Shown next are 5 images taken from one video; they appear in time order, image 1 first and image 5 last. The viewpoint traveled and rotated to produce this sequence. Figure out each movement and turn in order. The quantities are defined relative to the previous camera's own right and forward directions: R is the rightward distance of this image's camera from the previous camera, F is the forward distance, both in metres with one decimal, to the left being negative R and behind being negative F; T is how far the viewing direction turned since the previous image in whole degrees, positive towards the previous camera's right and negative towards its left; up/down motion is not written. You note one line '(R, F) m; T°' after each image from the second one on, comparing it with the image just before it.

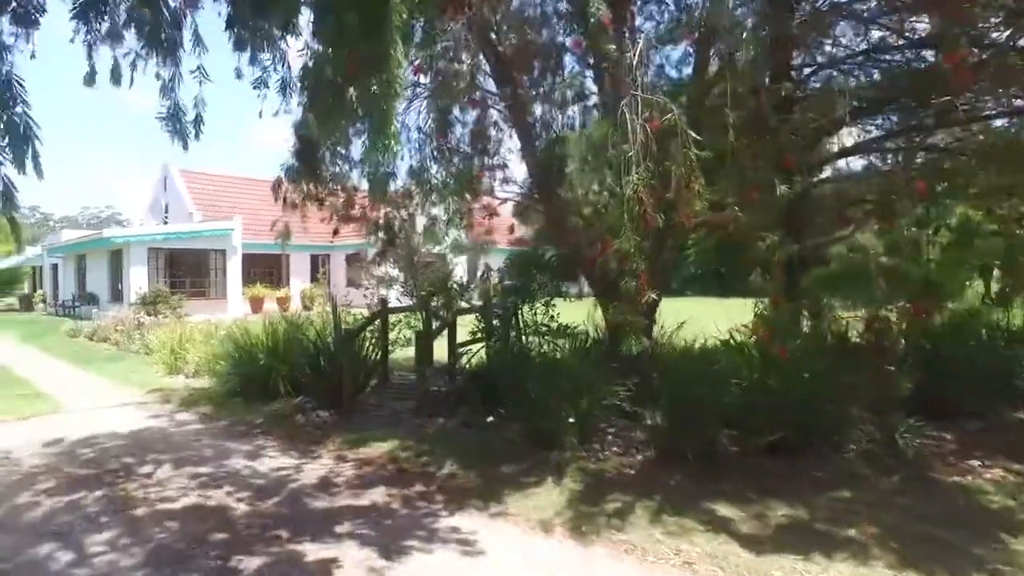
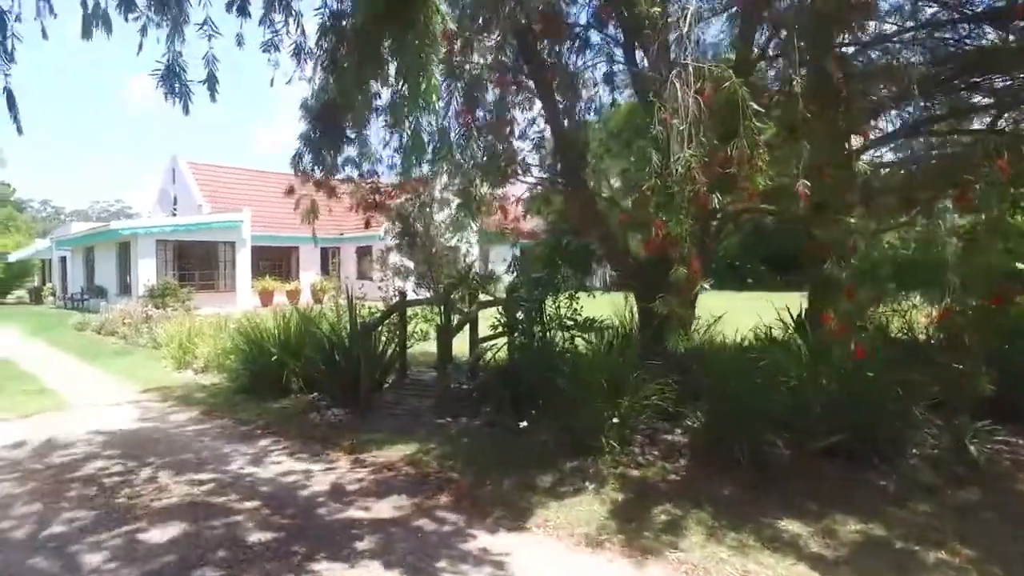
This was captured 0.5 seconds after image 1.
(-0.2, +0.5) m; -1°
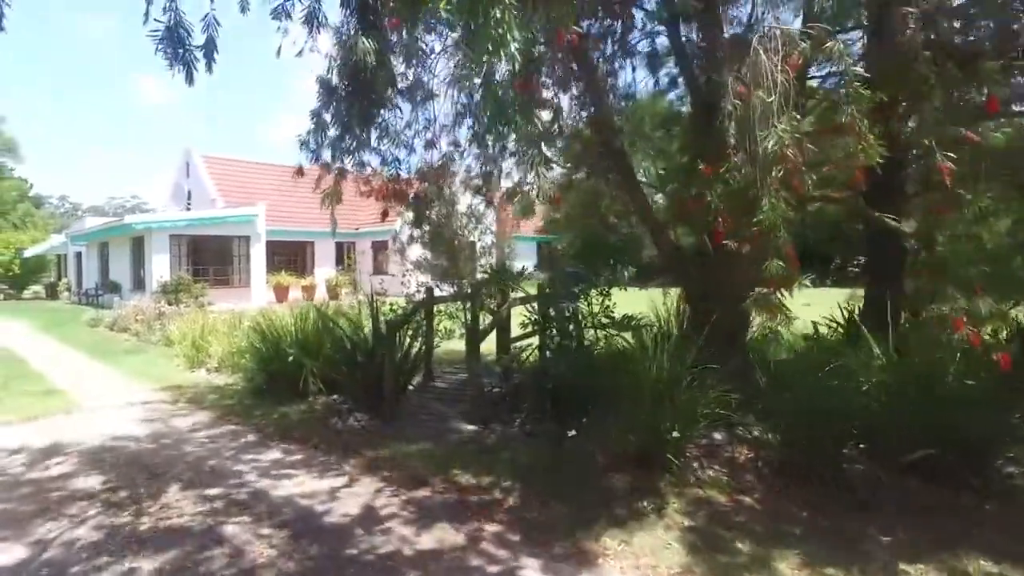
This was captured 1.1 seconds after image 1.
(-0.3, +0.6) m; -1°
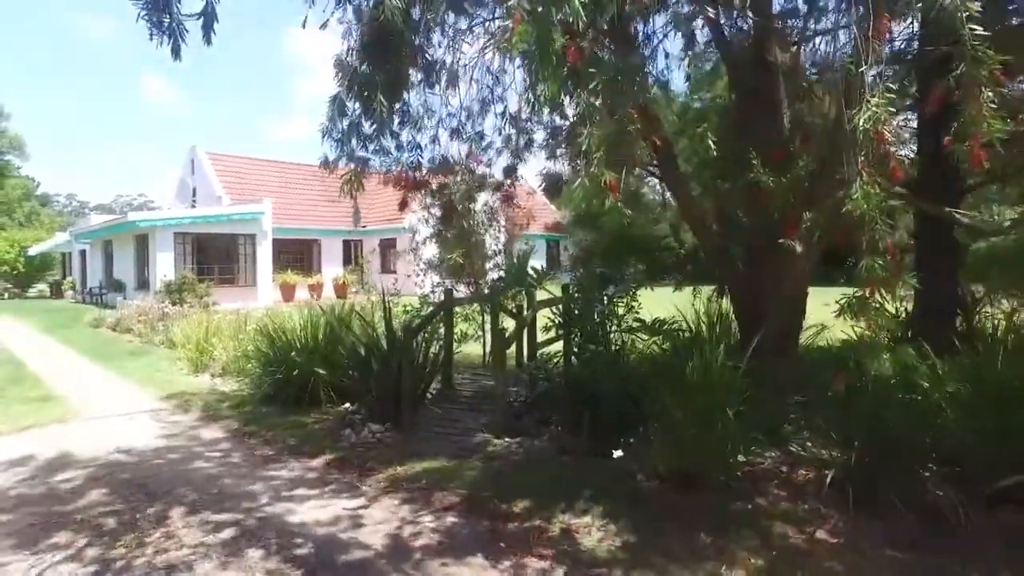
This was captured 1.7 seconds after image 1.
(-0.2, +0.5) m; 0°
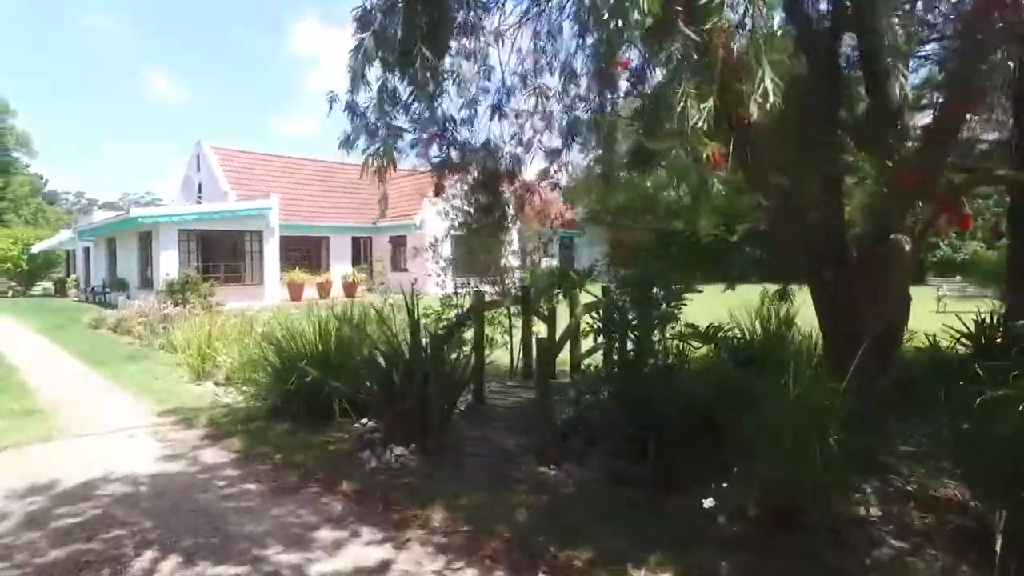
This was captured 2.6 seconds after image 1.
(-0.3, +0.8) m; -1°
